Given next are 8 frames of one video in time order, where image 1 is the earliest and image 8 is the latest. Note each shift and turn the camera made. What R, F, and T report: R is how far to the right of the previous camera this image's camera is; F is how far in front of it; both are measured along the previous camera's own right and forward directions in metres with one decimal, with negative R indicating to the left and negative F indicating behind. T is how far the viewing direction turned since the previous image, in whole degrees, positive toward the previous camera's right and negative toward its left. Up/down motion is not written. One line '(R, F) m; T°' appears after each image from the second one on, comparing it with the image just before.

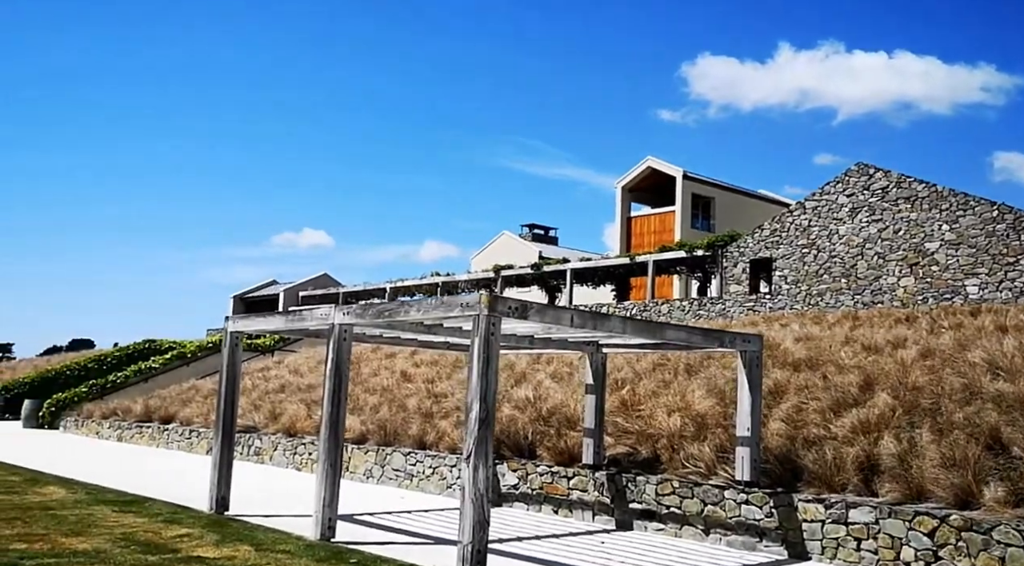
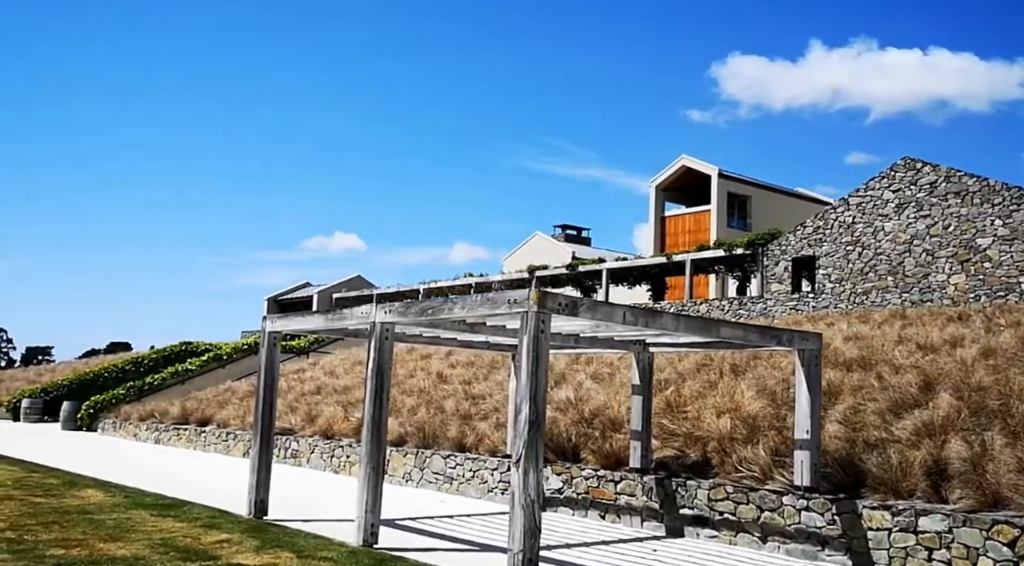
(-0.1, +0.3) m; -2°
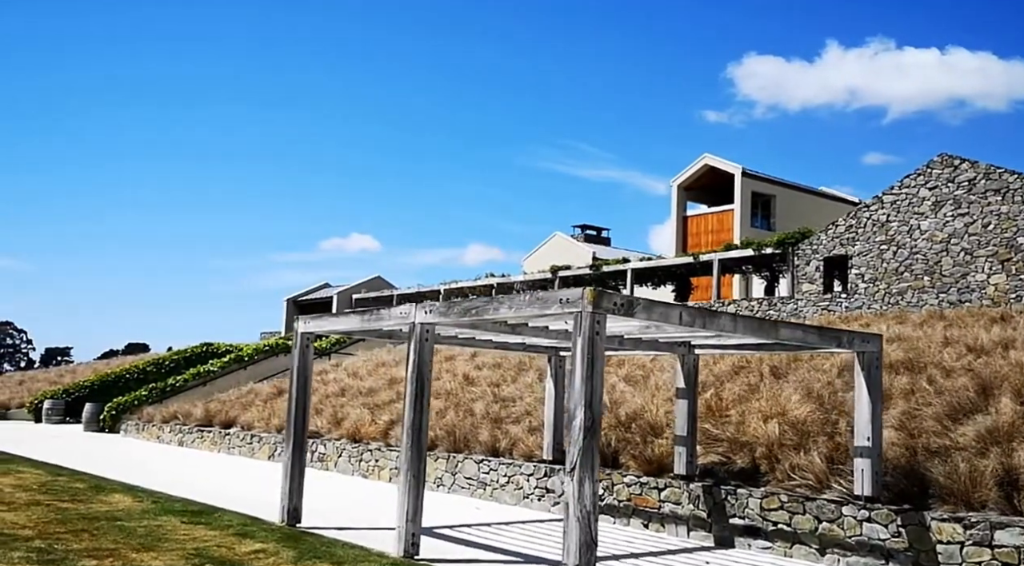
(-0.2, +0.3) m; -1°
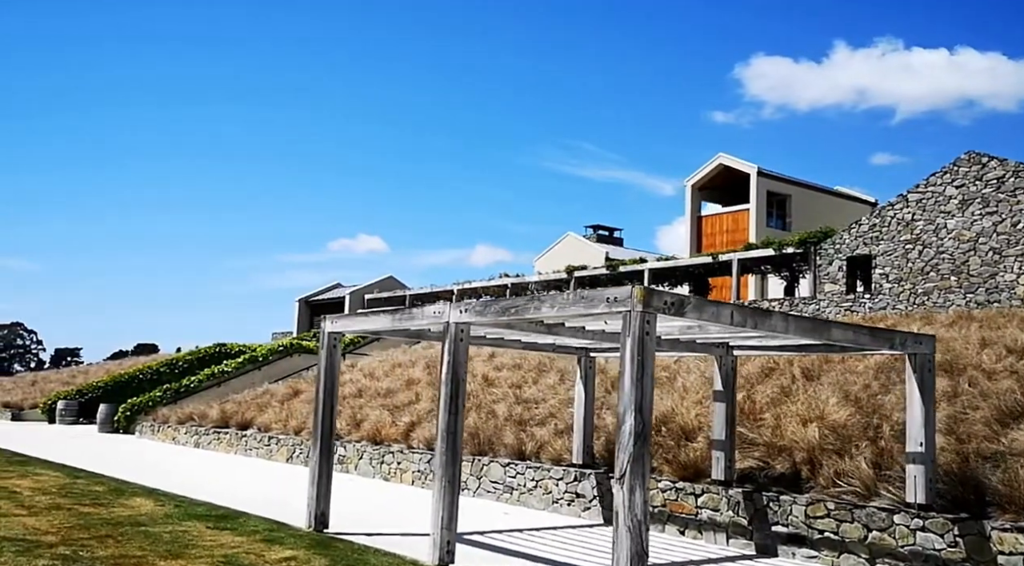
(-0.2, +0.2) m; -1°
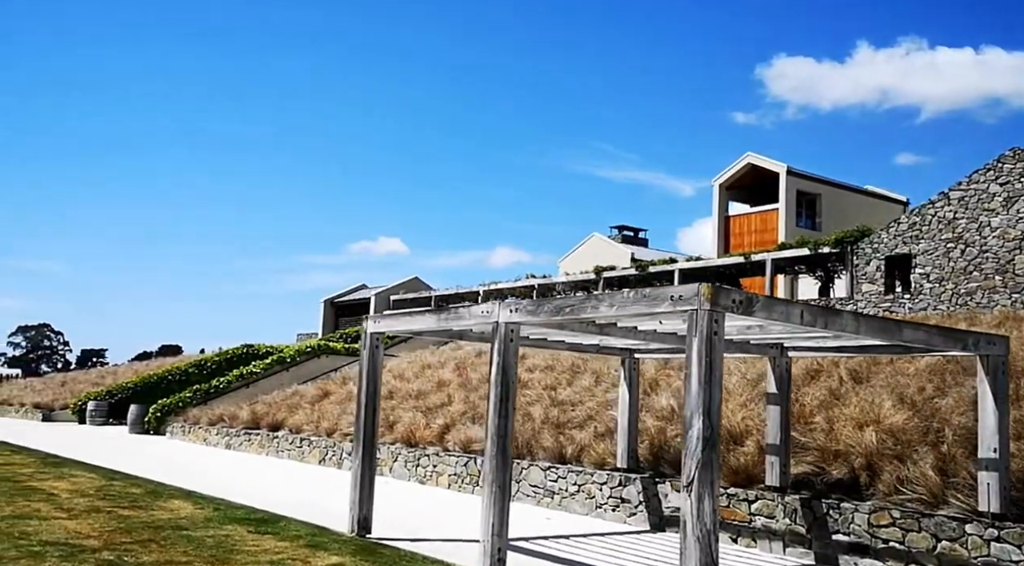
(-0.2, +0.2) m; -1°
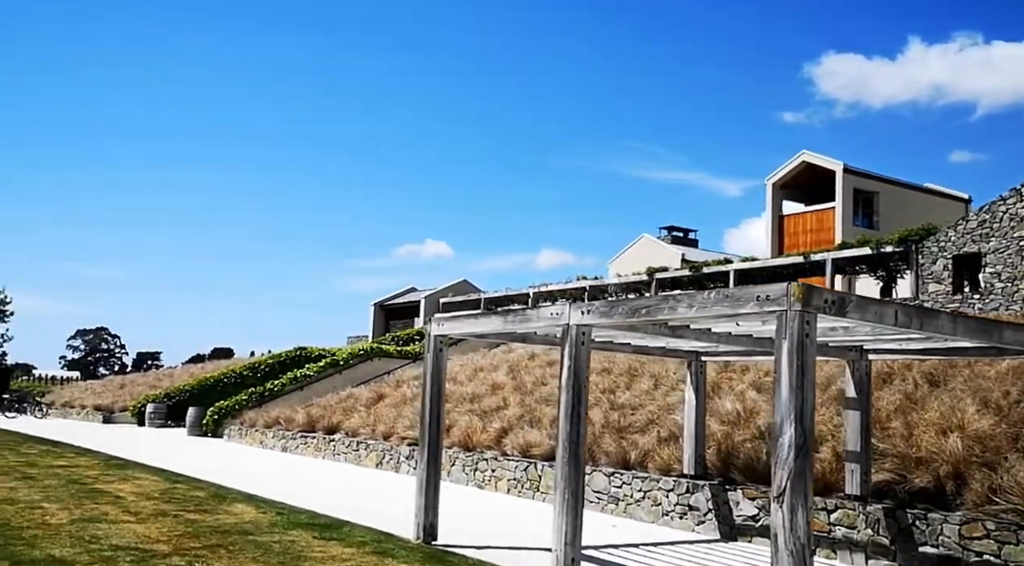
(-0.2, +0.2) m; -3°
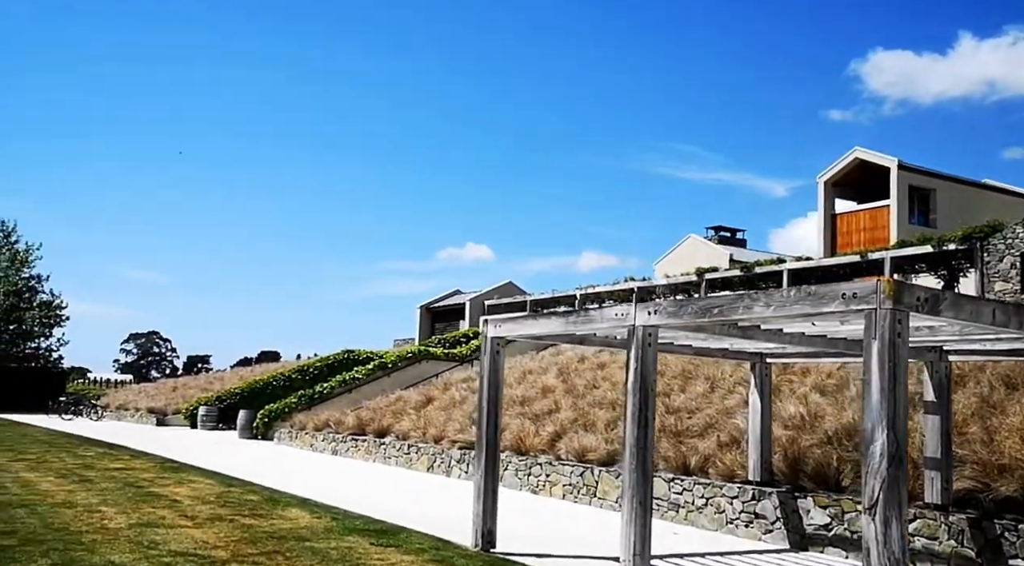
(-0.1, +0.2) m; -3°
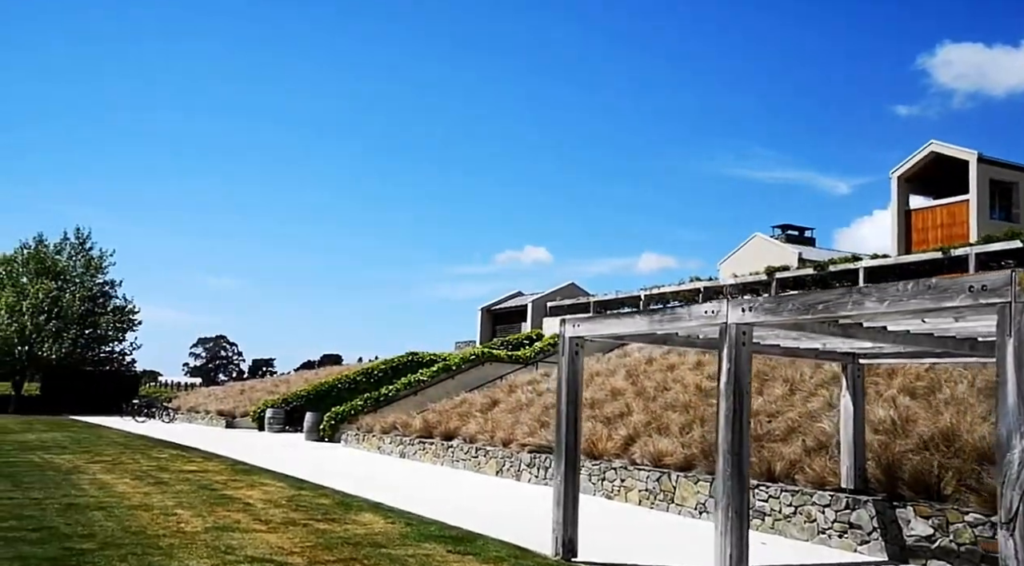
(-0.2, +0.3) m; -4°
